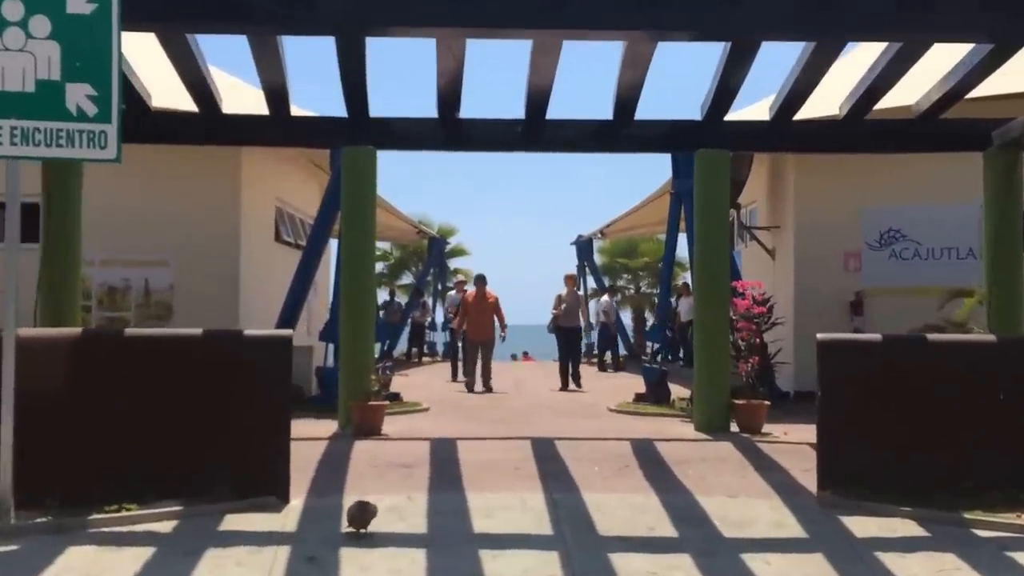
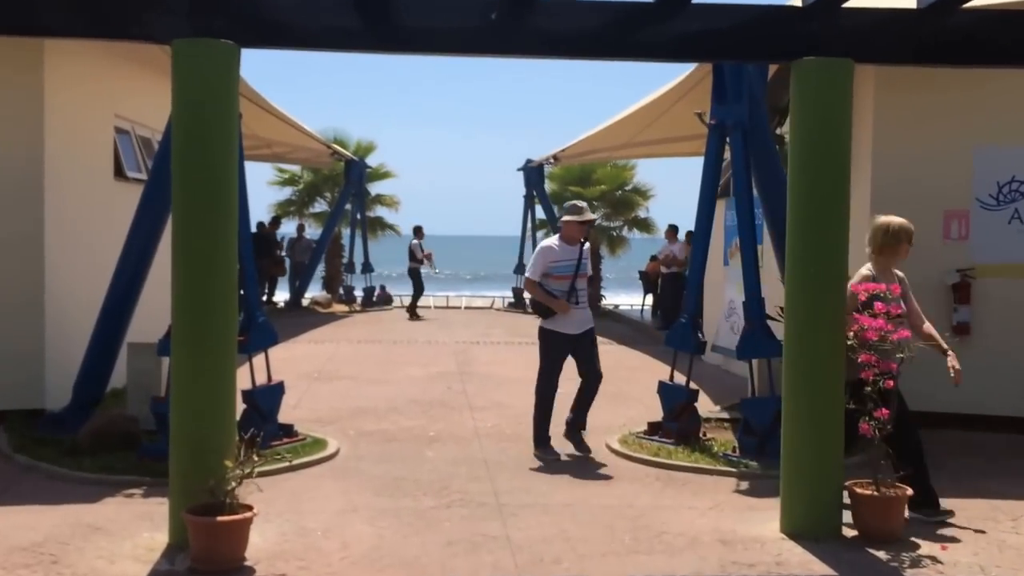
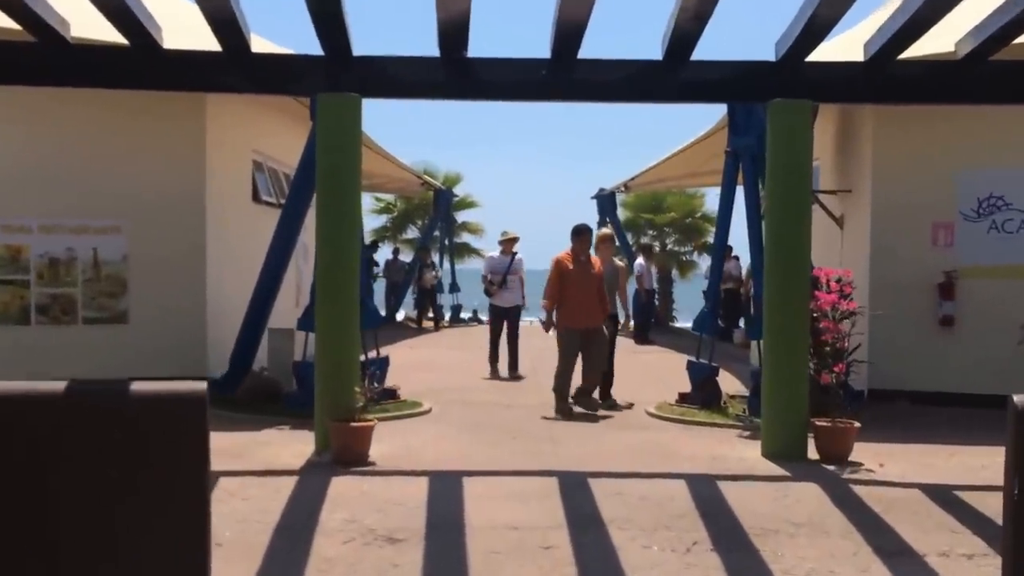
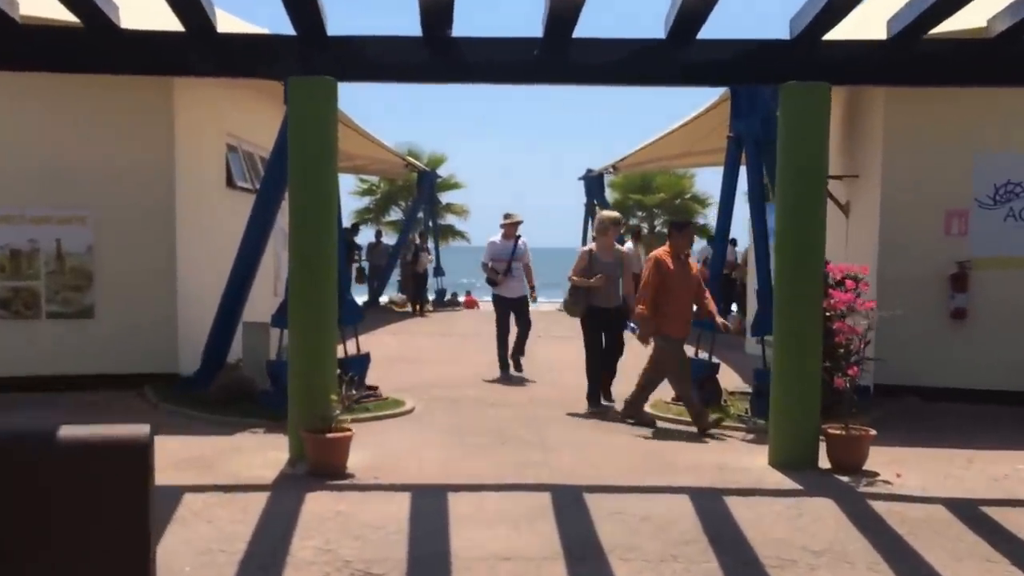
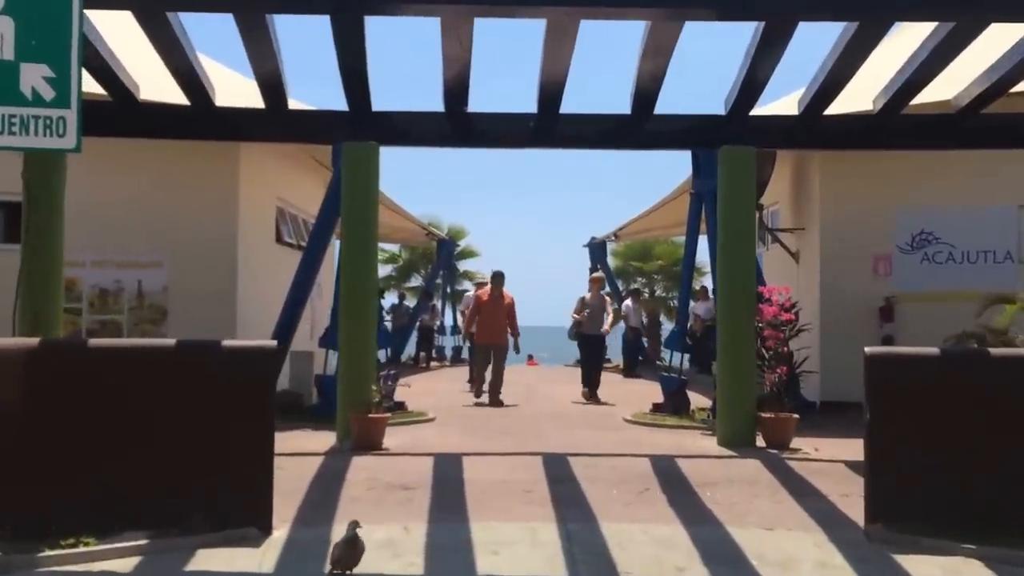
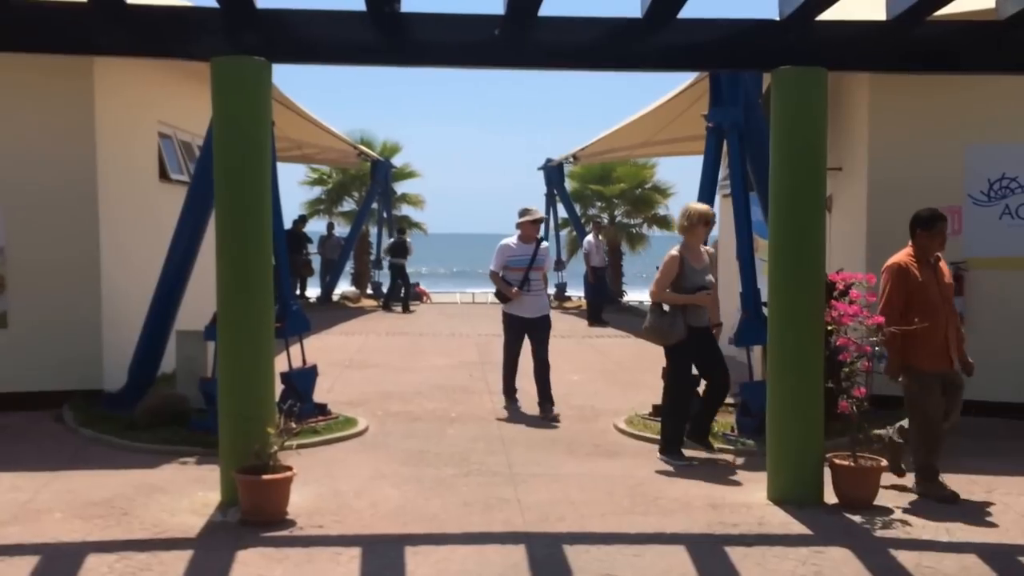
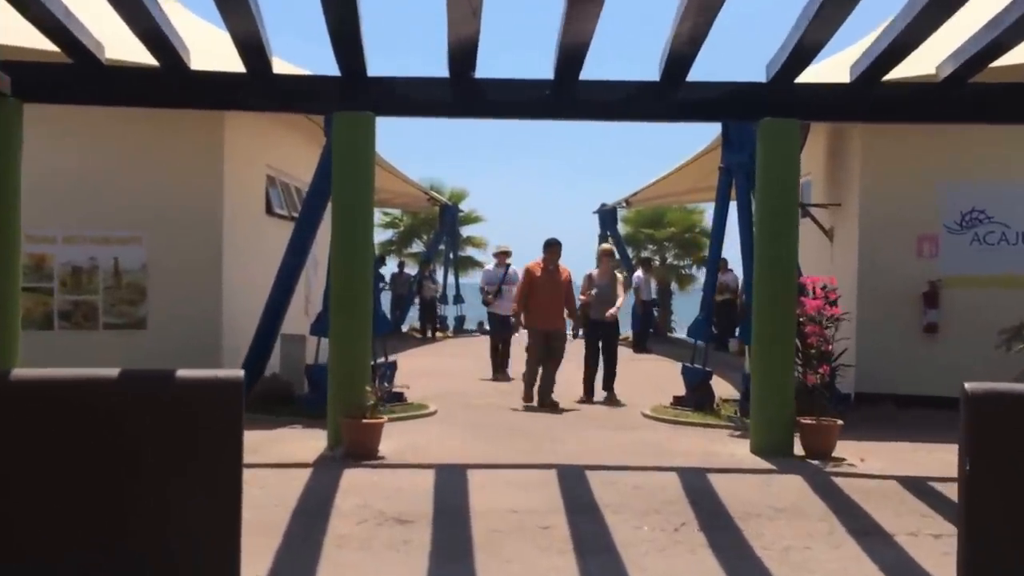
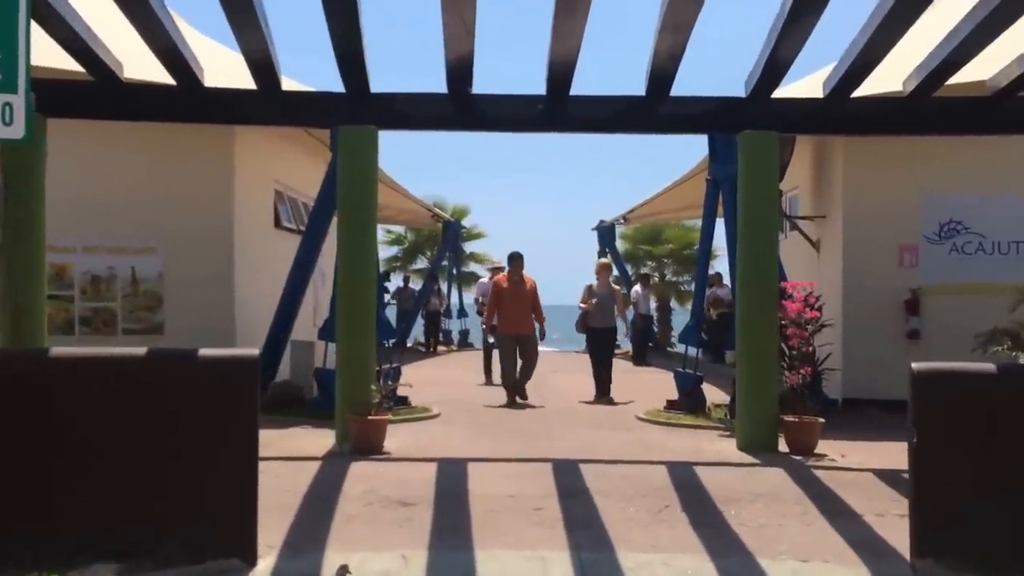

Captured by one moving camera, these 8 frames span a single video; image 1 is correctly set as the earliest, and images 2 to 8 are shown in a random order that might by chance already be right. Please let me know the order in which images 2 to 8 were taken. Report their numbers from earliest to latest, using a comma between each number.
5, 8, 7, 3, 4, 6, 2
